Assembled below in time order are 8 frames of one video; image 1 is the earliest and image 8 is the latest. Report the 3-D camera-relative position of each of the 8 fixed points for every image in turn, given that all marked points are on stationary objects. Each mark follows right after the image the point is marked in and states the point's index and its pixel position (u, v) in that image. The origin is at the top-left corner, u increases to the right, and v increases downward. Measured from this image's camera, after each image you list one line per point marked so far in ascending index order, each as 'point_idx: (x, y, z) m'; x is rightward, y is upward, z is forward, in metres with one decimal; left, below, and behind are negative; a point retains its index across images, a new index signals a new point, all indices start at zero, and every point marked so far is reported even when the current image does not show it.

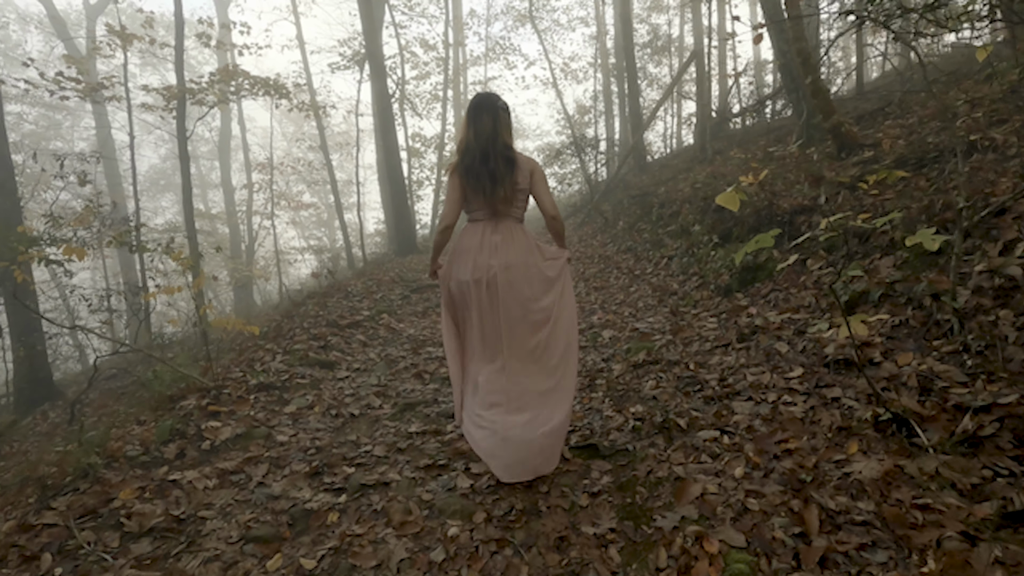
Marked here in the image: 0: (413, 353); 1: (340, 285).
0: (-1.2, -0.8, +6.5) m
1: (-3.1, 0.0, +9.8) m
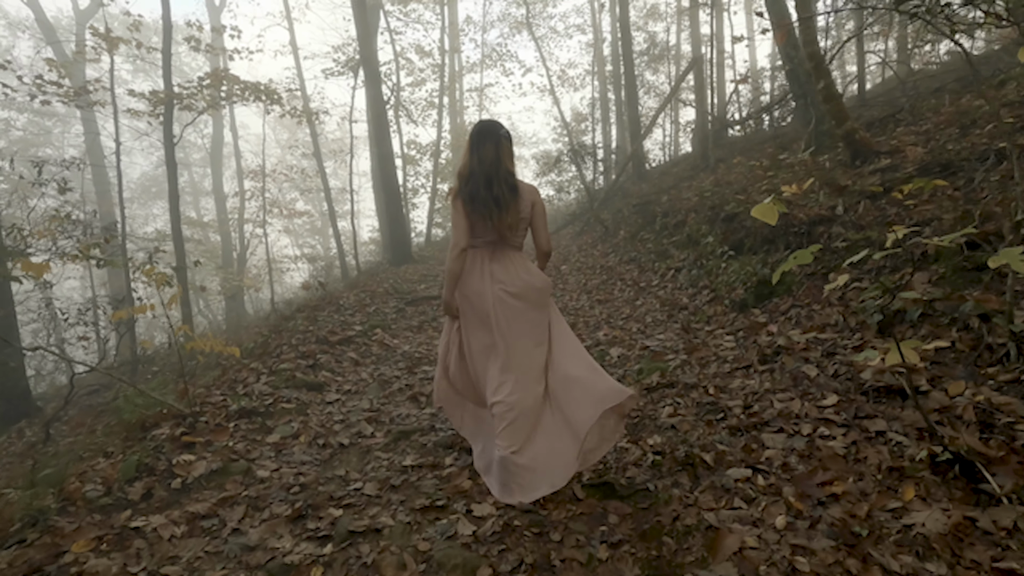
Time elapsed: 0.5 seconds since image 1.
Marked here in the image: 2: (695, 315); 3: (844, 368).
0: (-1.2, -1.0, +6.1) m
1: (-3.1, -0.2, +9.4) m
2: (+2.1, -0.3, +6.3) m
3: (+2.5, -0.6, +4.1) m
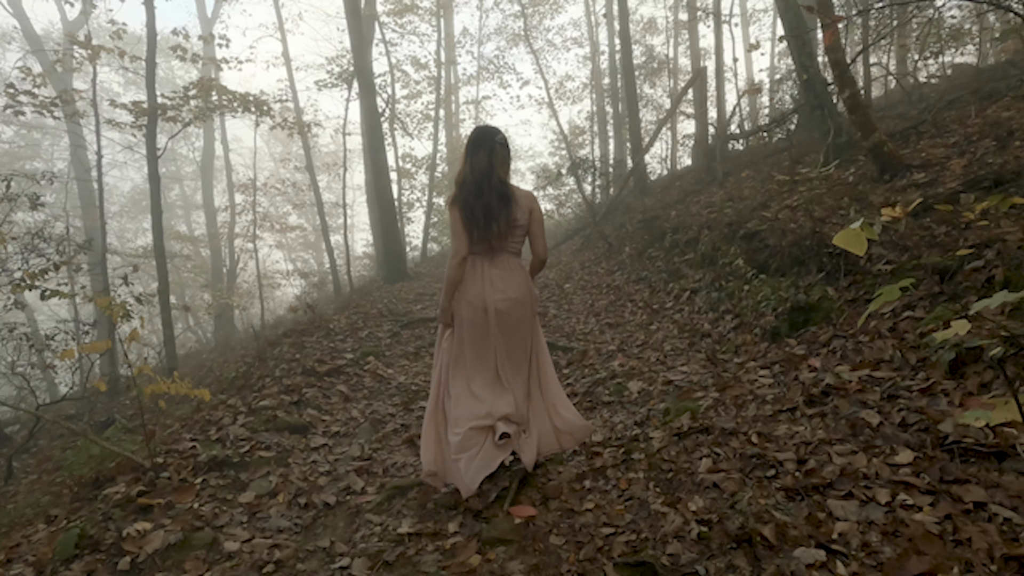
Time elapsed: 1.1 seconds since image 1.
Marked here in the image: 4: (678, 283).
0: (-1.1, -1.2, +5.5) m
1: (-3.1, -0.5, +8.8) m
2: (+2.2, -0.6, +5.7) m
3: (+2.6, -0.8, +3.5) m
4: (+2.5, +0.1, +8.1) m
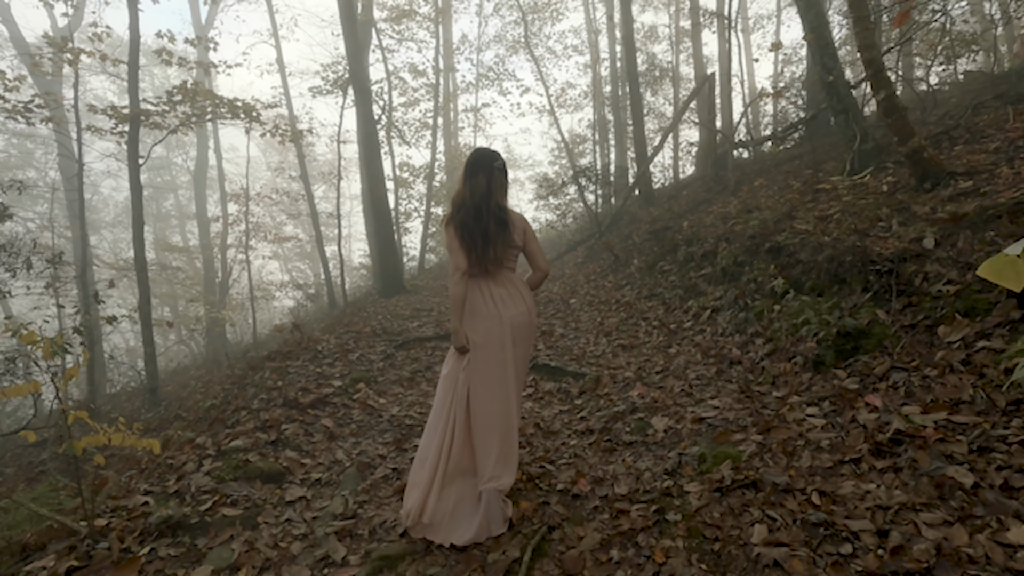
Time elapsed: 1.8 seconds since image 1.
0: (-1.0, -1.4, +4.8) m
1: (-3.0, -0.8, +8.1) m
2: (+2.3, -0.8, +5.1) m
3: (+2.7, -1.0, +2.8) m
4: (+2.5, -0.2, +7.5) m
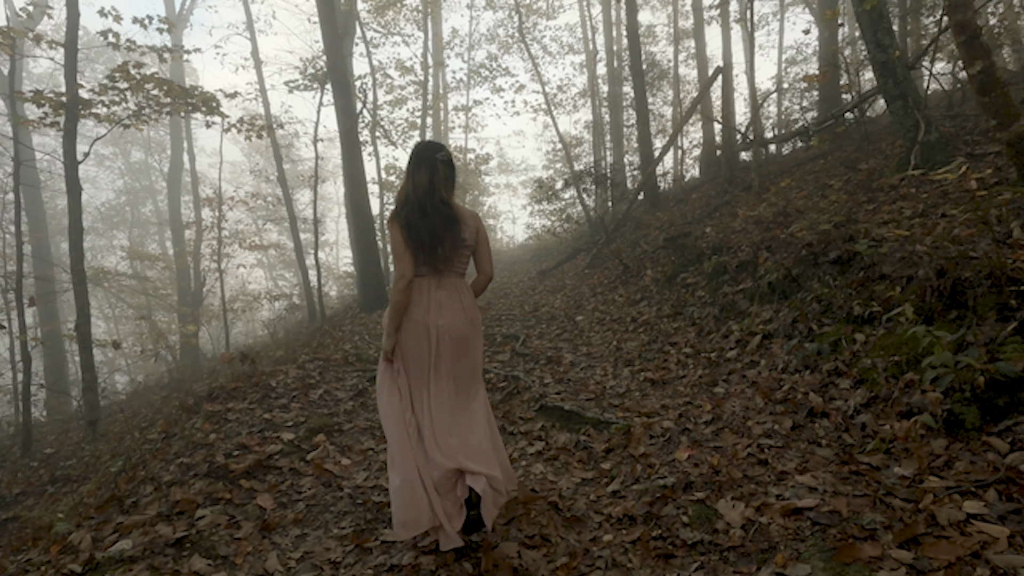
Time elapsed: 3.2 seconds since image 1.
0: (-1.0, -1.6, +3.4) m
1: (-3.0, -1.0, +6.6) m
2: (+2.3, -1.0, +3.7) m
3: (+2.7, -1.2, +1.5) m
4: (+2.6, -0.4, +6.1) m
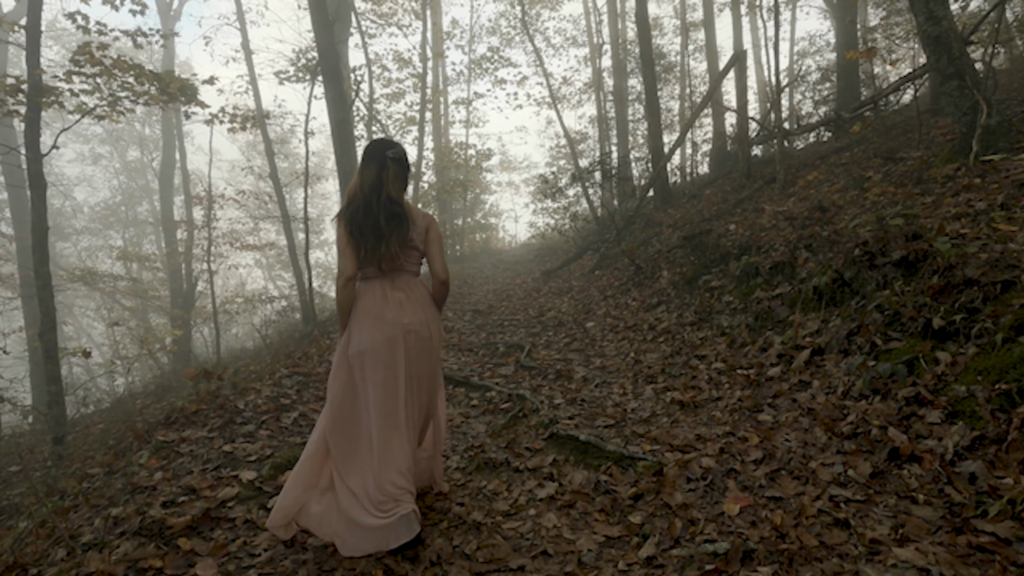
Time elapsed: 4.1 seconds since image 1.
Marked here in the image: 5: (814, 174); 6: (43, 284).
0: (-0.9, -1.7, +2.5) m
1: (-3.0, -1.1, +5.8) m
2: (+2.4, -1.1, +2.9) m
3: (+2.8, -1.2, +0.6) m
4: (+2.6, -0.5, +5.3) m
5: (+5.4, +2.1, +9.7) m
6: (-7.6, +0.1, +8.8) m
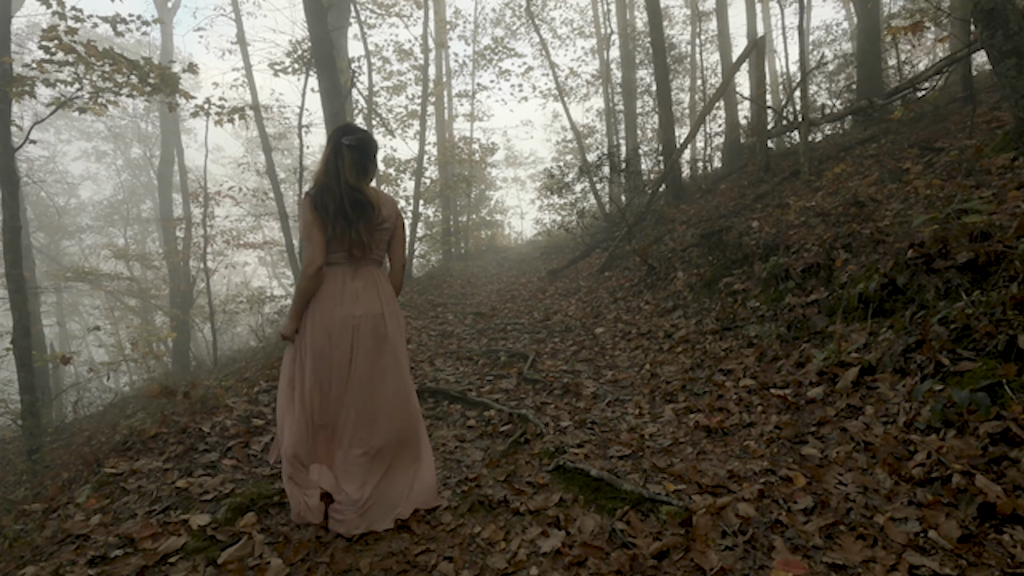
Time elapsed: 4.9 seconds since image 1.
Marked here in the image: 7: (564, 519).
0: (-1.0, -1.8, +1.9) m
1: (-3.0, -1.2, +5.2) m
2: (+2.3, -1.1, +2.2) m
3: (+2.7, -1.3, 0.0) m
4: (+2.6, -0.5, +4.6) m
5: (+5.5, +2.0, +9.0) m
6: (-7.6, 0.0, +8.3) m
7: (+0.3, -1.5, +3.4) m
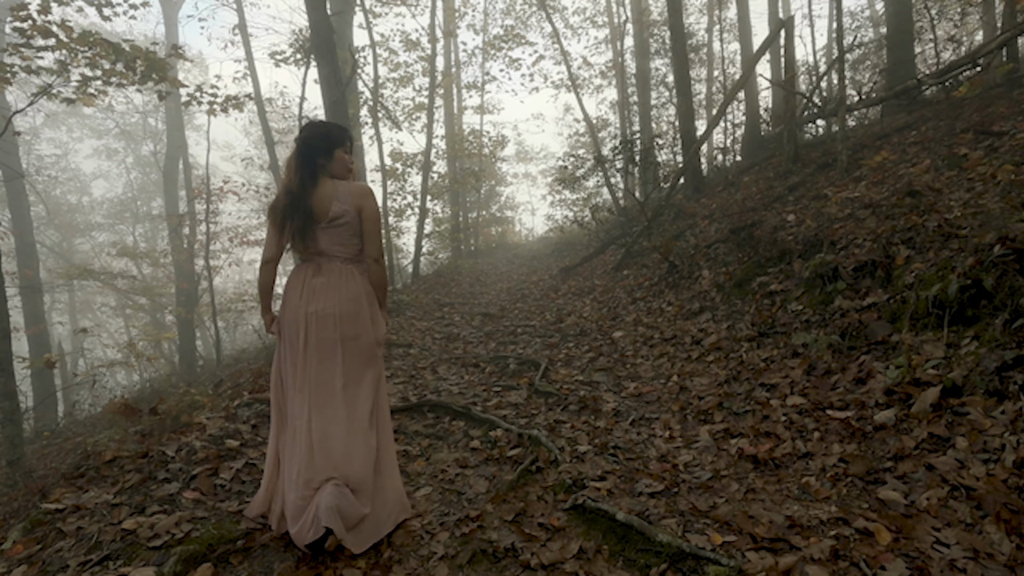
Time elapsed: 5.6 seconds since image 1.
0: (-0.9, -1.8, +1.3) m
1: (-2.9, -1.2, +4.6) m
2: (+2.4, -1.2, +1.5) m
3: (+2.7, -1.3, -0.7) m
4: (+2.7, -0.5, +3.9) m
5: (+5.6, +2.0, +8.2) m
6: (-7.4, 0.0, +7.8) m
7: (+0.4, -1.5, +2.8) m
